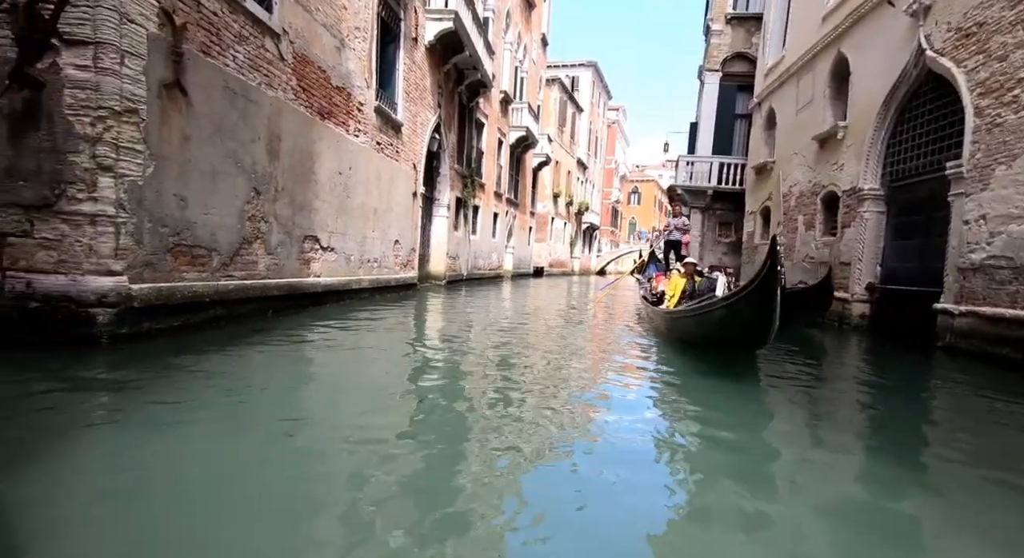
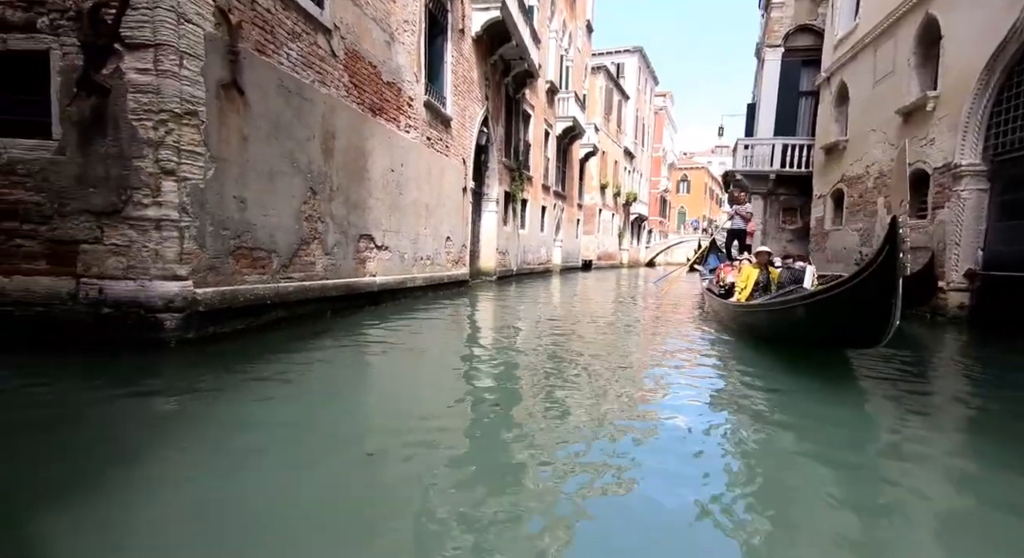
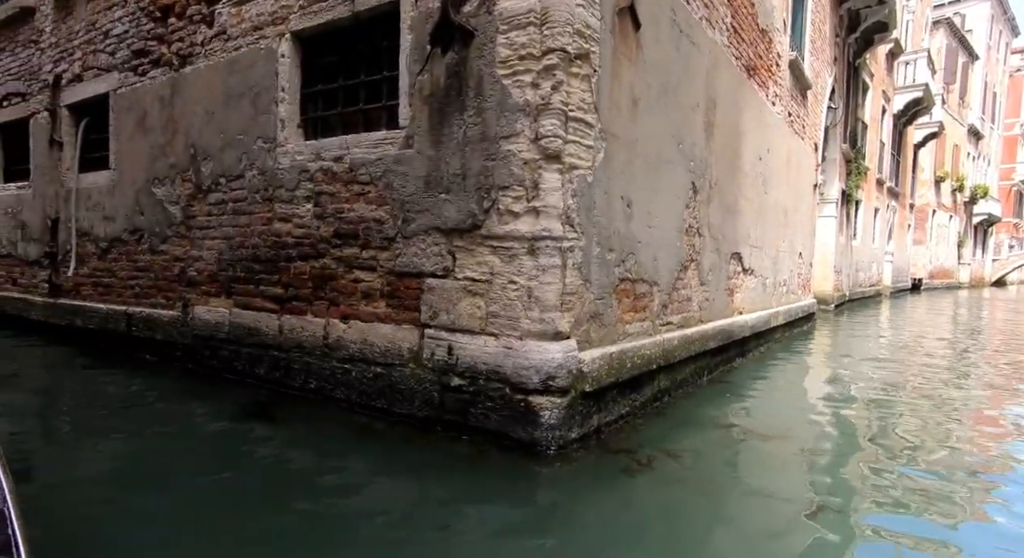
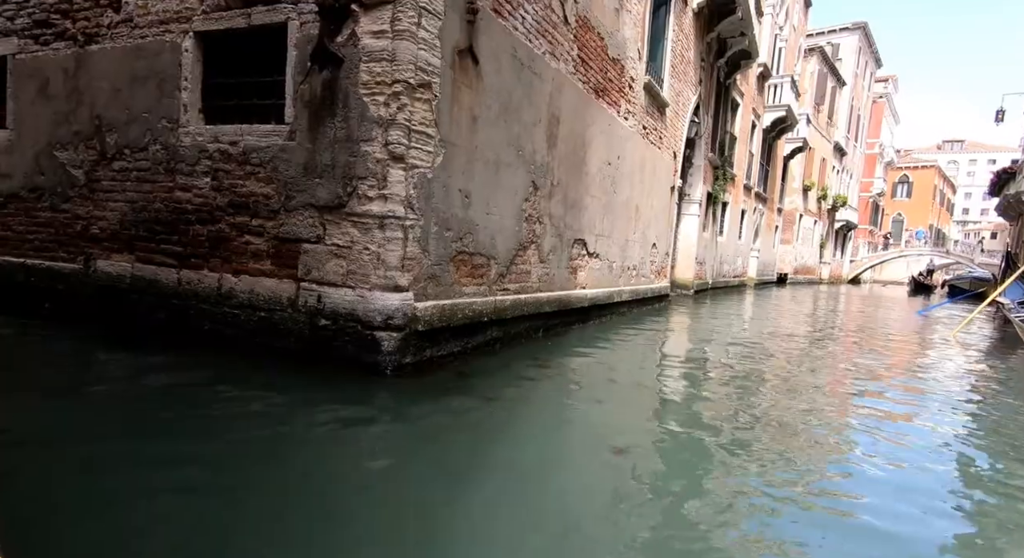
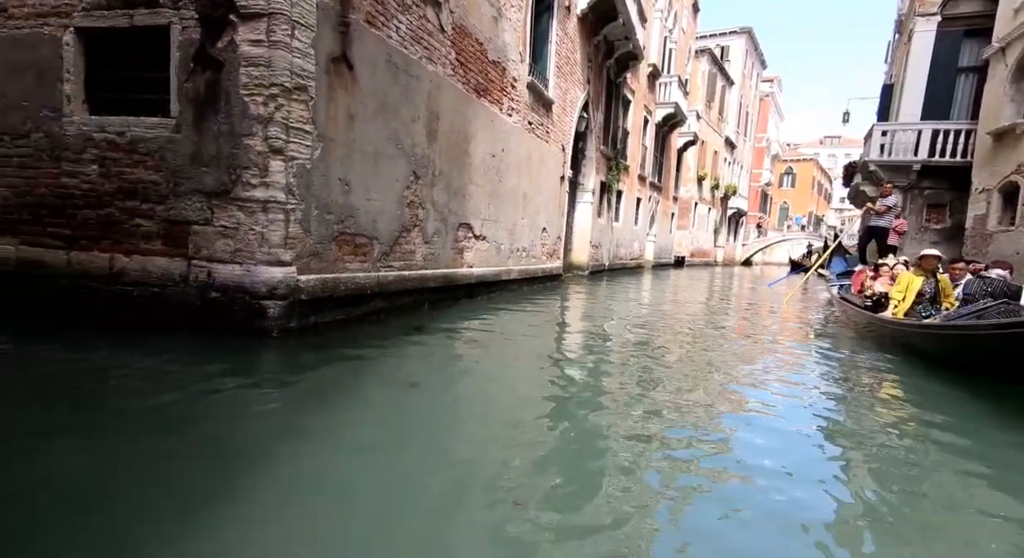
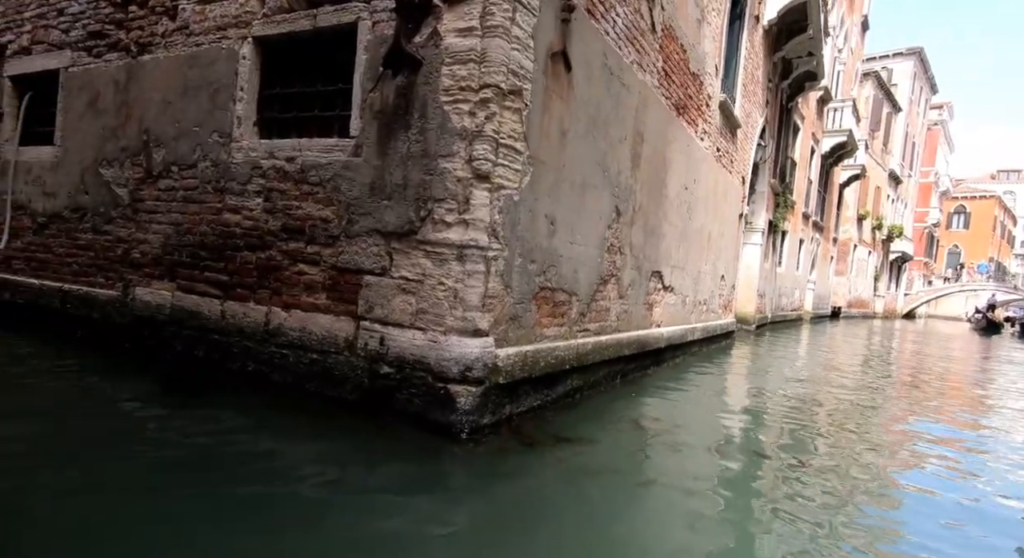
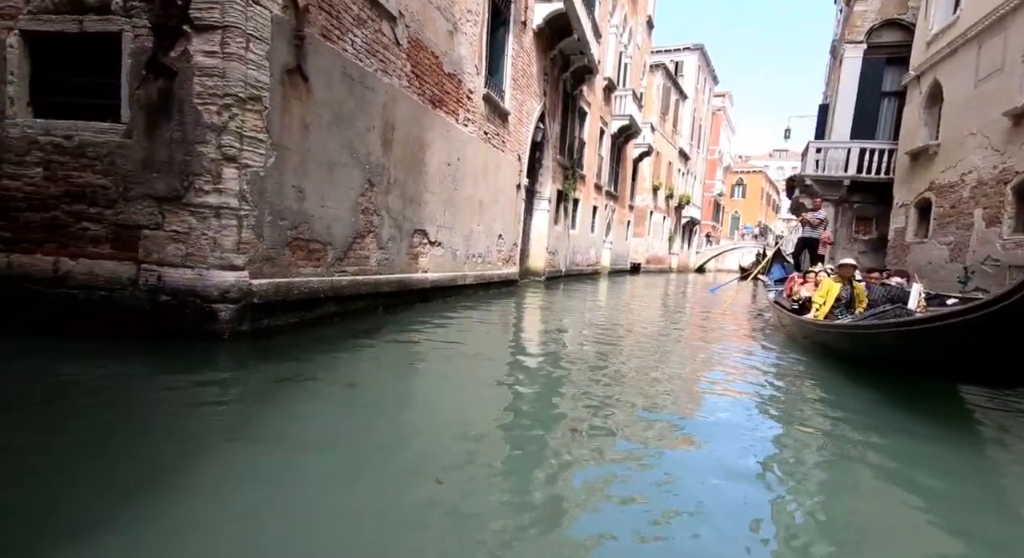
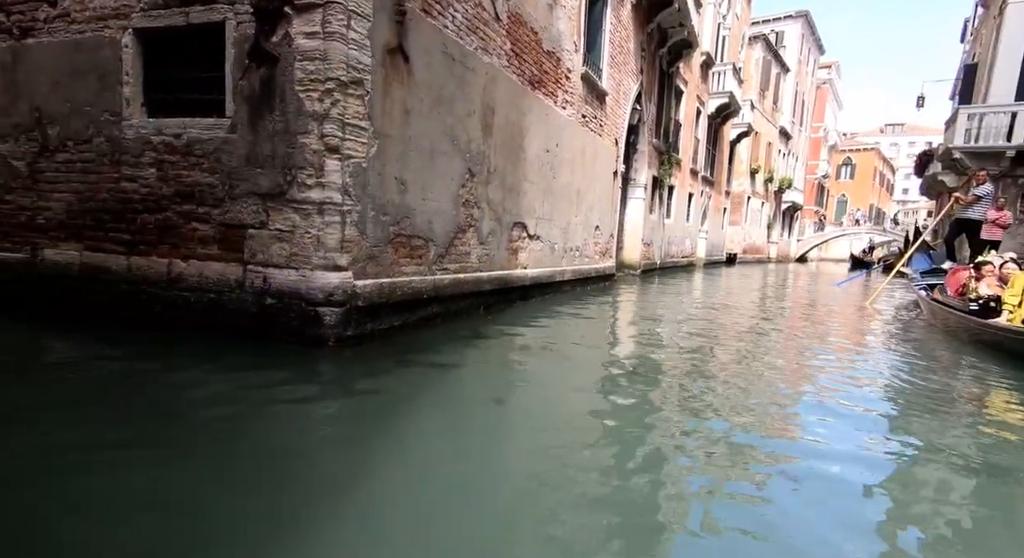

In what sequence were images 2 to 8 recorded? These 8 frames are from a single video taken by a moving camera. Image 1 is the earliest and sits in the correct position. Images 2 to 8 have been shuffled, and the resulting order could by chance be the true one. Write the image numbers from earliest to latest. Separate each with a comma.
2, 7, 5, 8, 4, 6, 3
